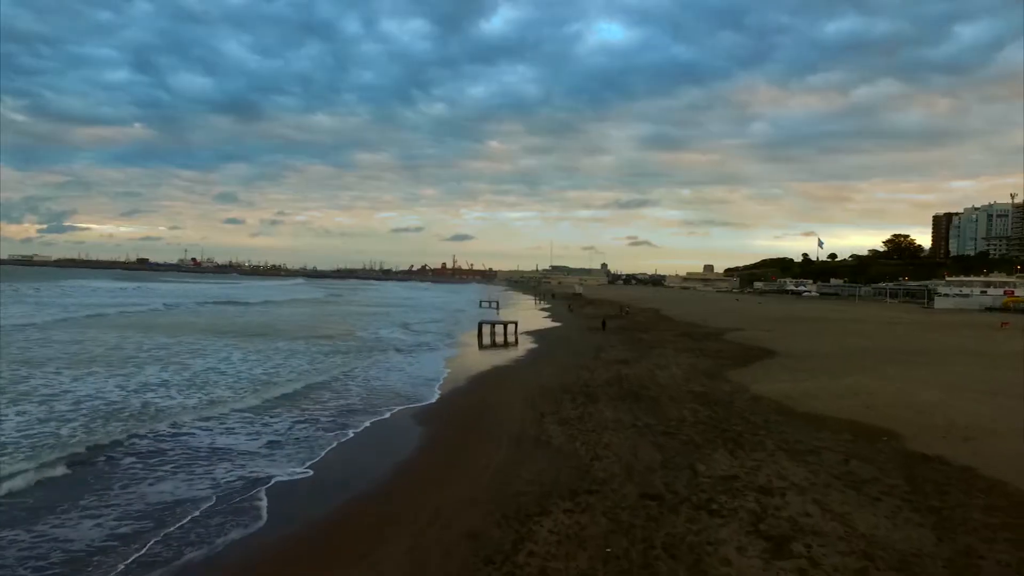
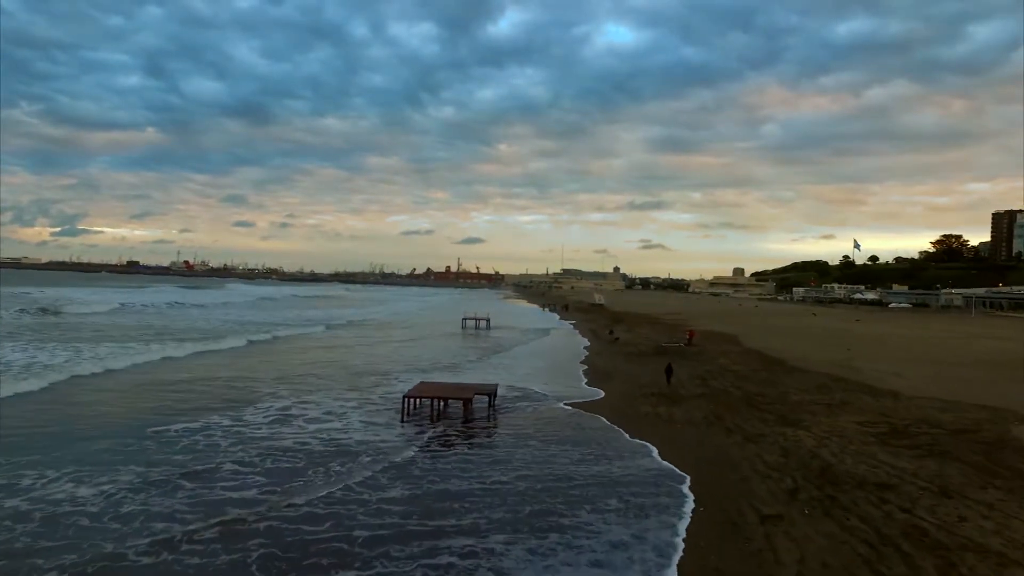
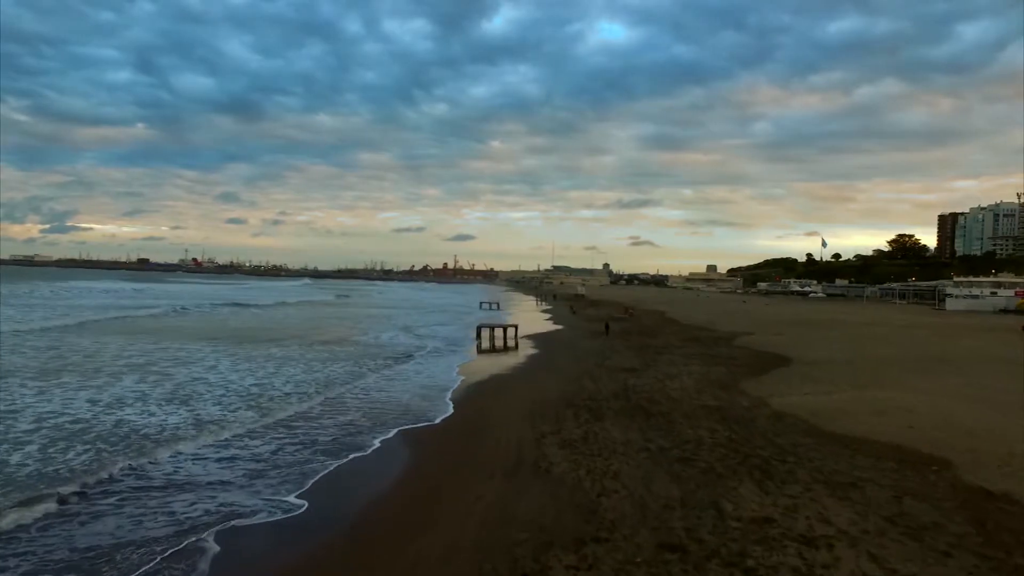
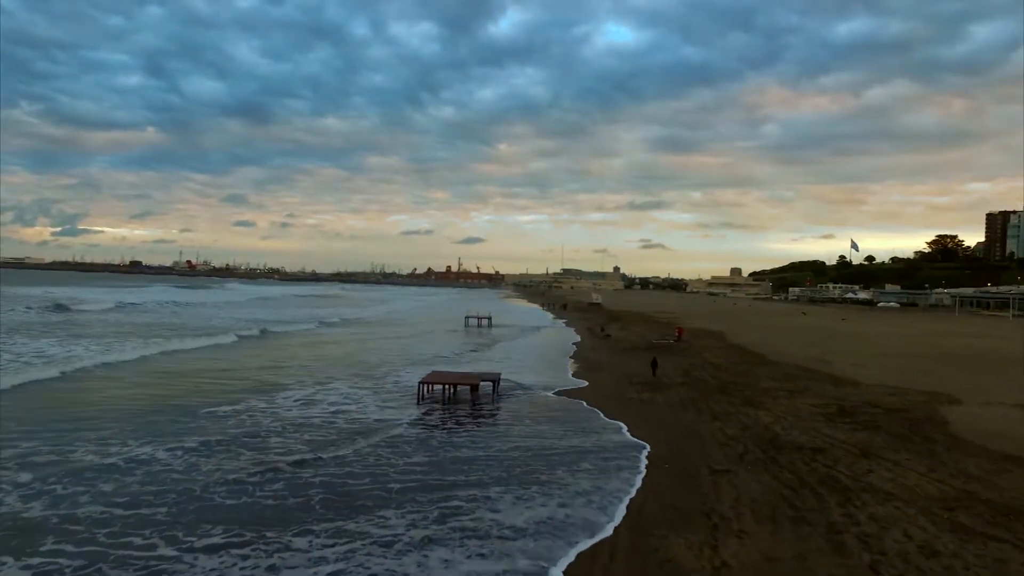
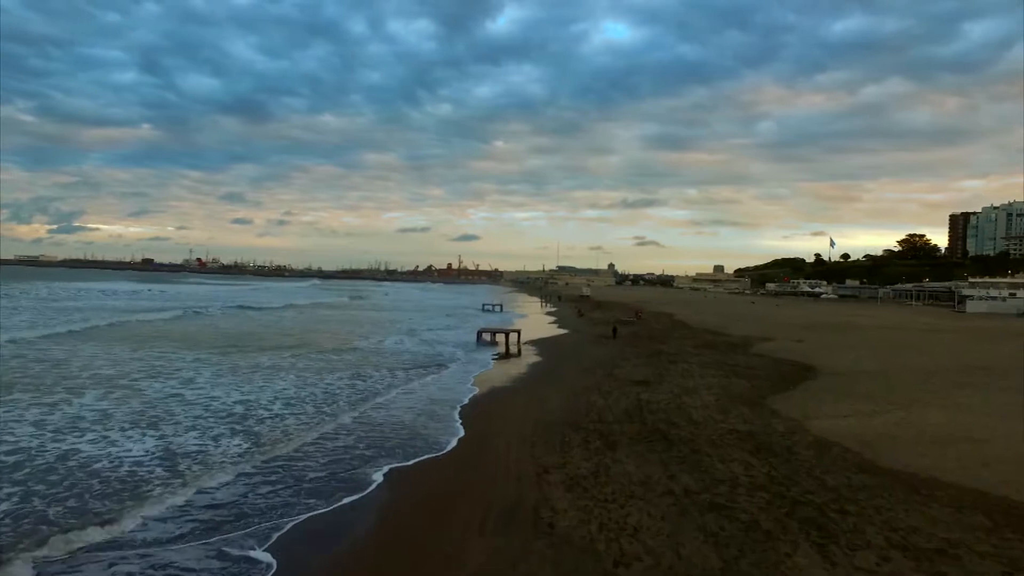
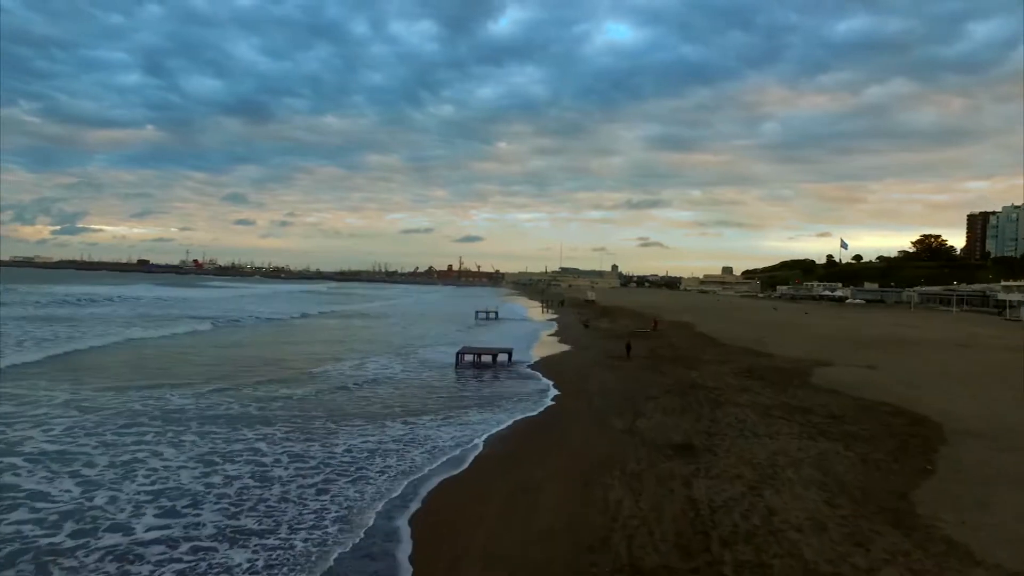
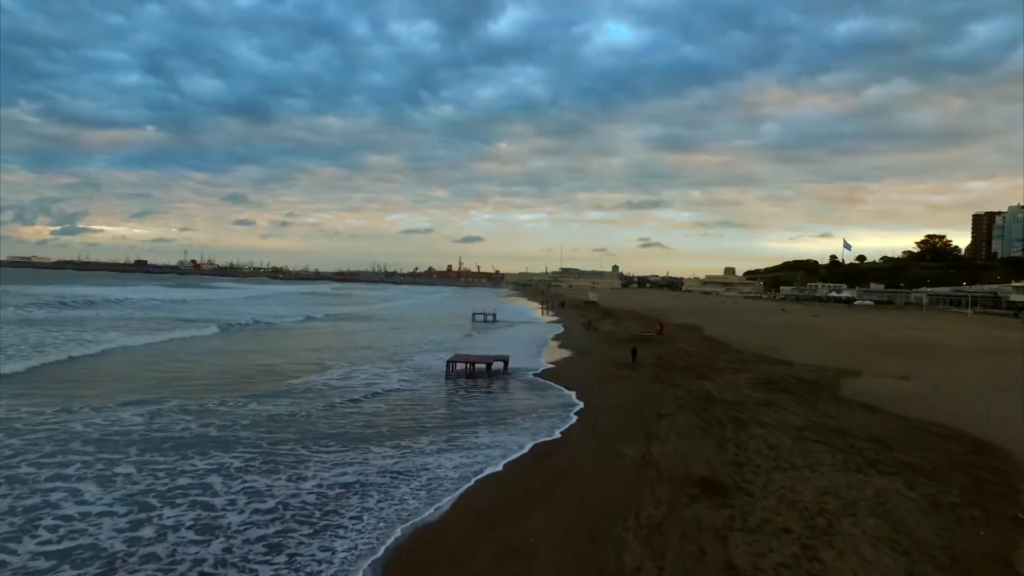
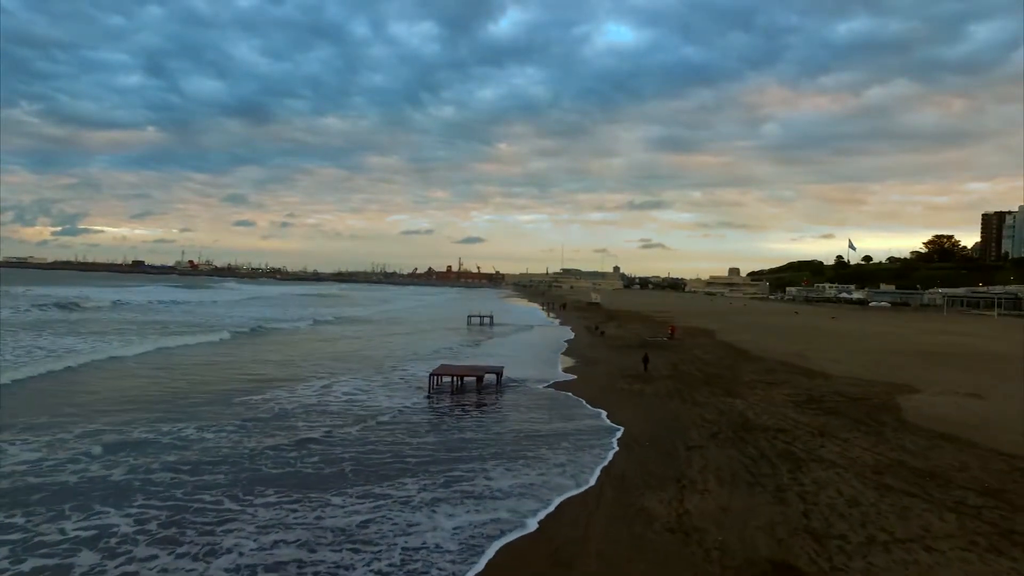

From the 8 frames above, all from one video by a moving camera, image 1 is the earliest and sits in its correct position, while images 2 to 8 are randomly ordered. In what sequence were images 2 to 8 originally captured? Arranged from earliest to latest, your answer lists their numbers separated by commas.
3, 5, 6, 7, 8, 4, 2
